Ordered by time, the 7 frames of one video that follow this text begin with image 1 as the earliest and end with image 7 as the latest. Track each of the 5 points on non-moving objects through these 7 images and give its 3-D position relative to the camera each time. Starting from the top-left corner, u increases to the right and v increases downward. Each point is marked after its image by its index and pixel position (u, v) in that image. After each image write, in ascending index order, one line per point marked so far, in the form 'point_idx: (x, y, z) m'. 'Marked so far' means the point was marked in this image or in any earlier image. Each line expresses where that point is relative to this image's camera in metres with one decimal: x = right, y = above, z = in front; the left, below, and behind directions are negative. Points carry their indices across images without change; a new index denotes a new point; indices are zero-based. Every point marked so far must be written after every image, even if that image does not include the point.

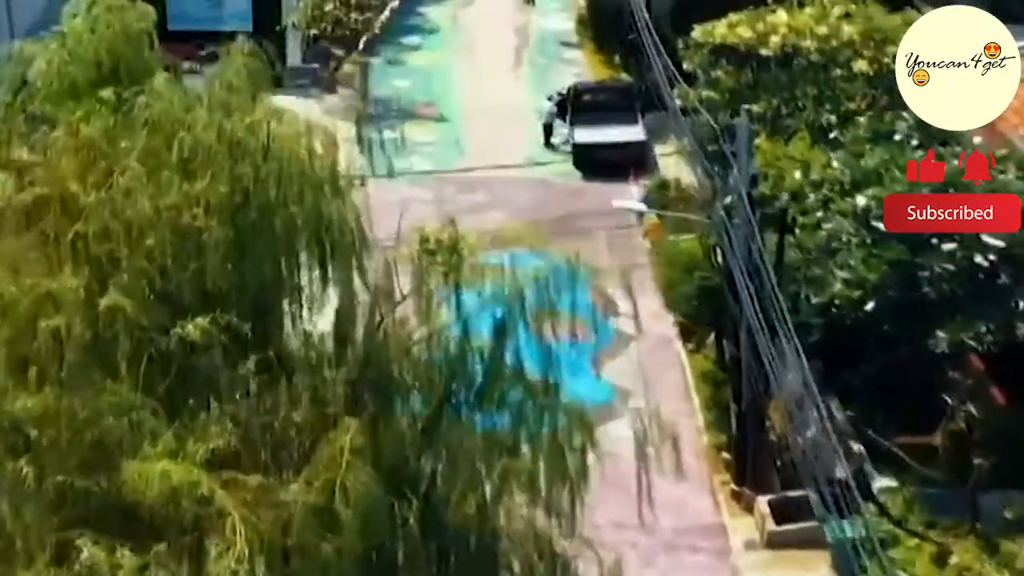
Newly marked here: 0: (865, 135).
0: (+3.2, +1.4, +15.1) m
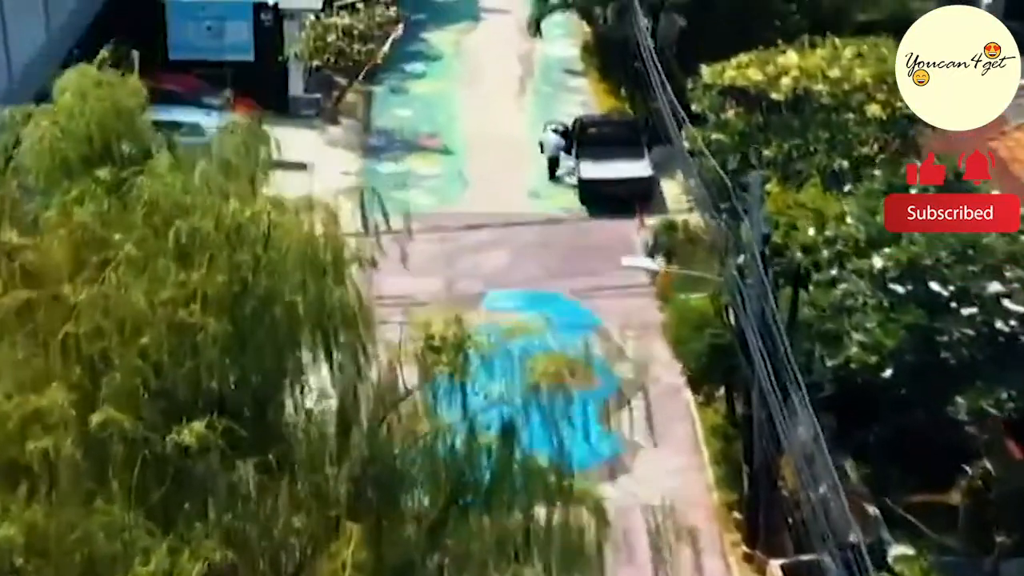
0: (+3.3, +0.9, +14.7) m
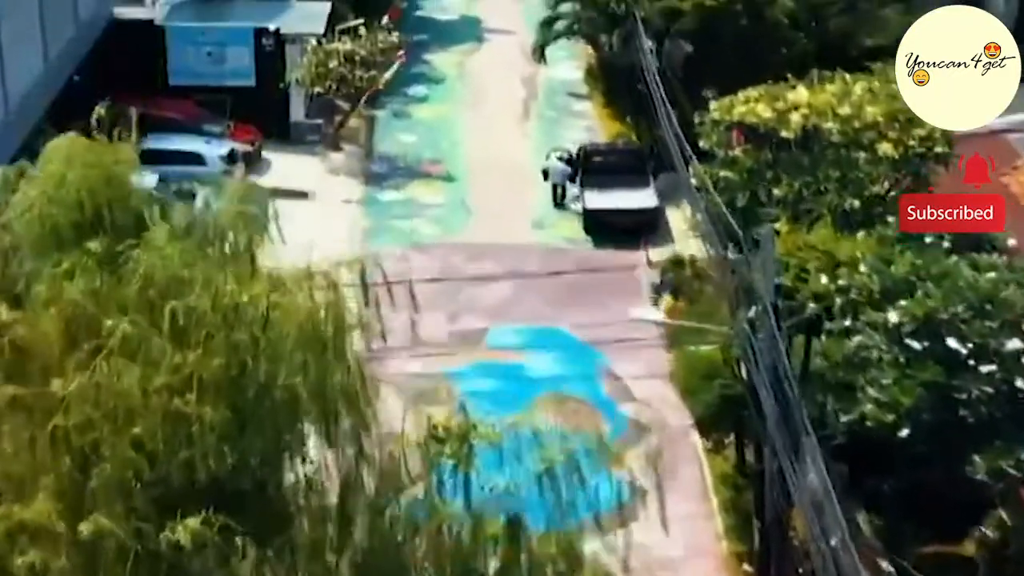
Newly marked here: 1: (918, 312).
0: (+3.3, +0.5, +14.4) m
1: (+3.2, -0.2, +12.8) m
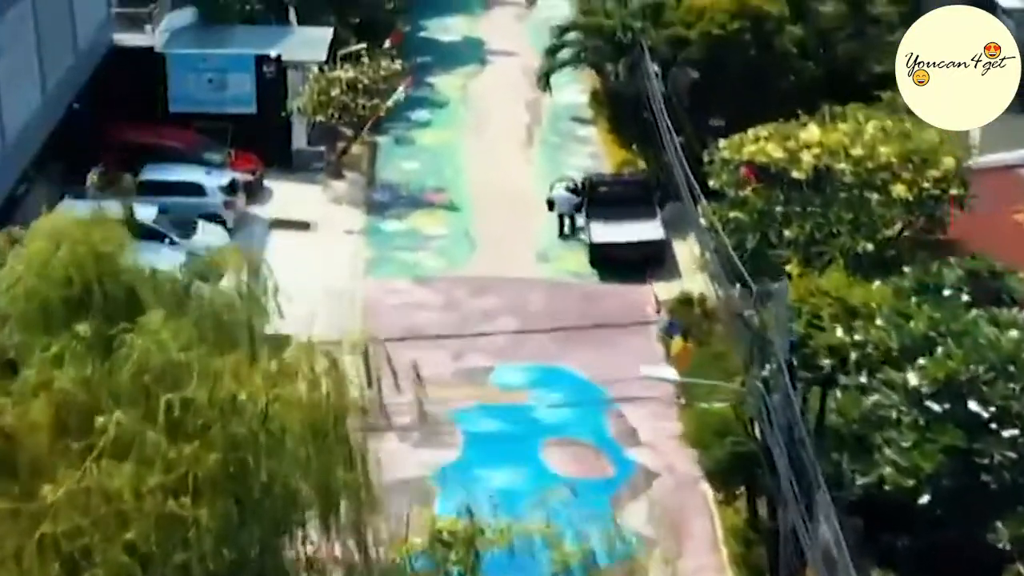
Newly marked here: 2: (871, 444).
0: (+3.4, 0.0, +14.1) m
1: (+3.2, -0.7, +12.4) m
2: (+2.8, -1.2, +12.7) m
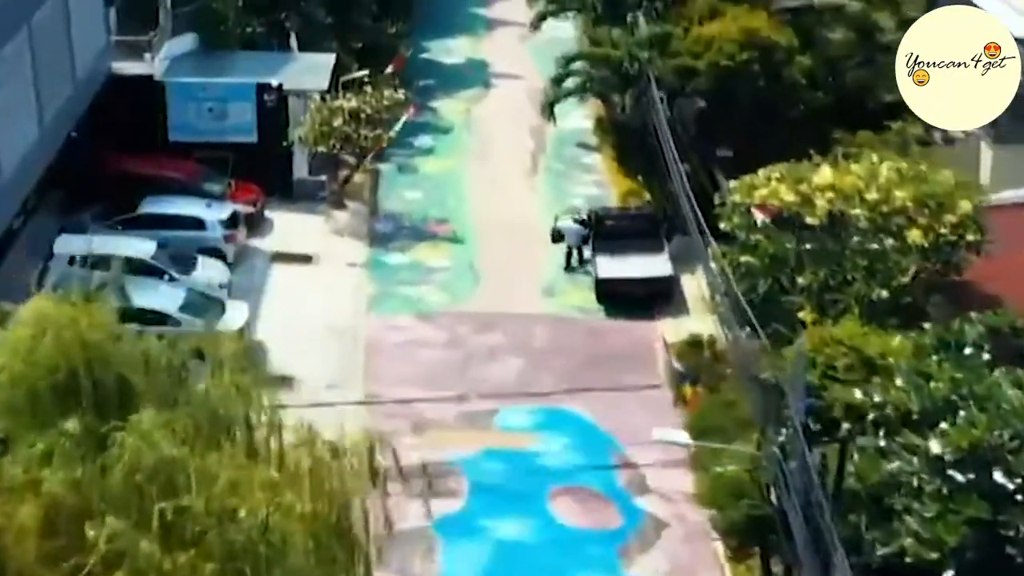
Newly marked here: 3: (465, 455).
0: (+3.4, -0.5, +13.7) m
1: (+3.3, -1.1, +12.0) m
2: (+2.8, -1.7, +12.3) m
3: (-0.5, -1.9, +18.7) m
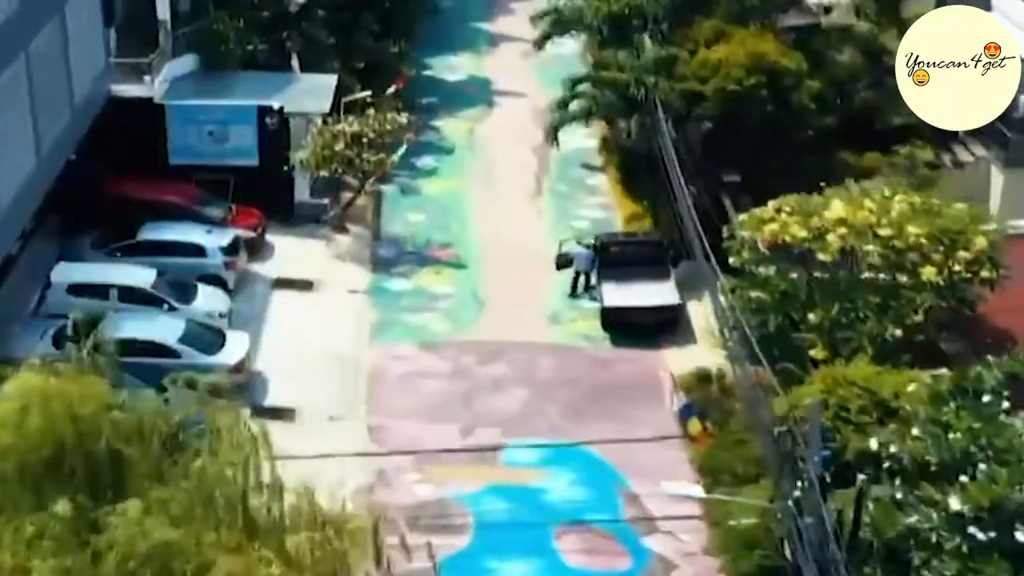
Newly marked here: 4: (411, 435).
0: (+3.5, -0.8, +13.3) m
1: (+3.3, -1.5, +11.7) m
2: (+2.9, -2.0, +12.0) m
3: (-0.5, -2.3, +18.4) m
4: (-1.2, -1.8, +19.7) m
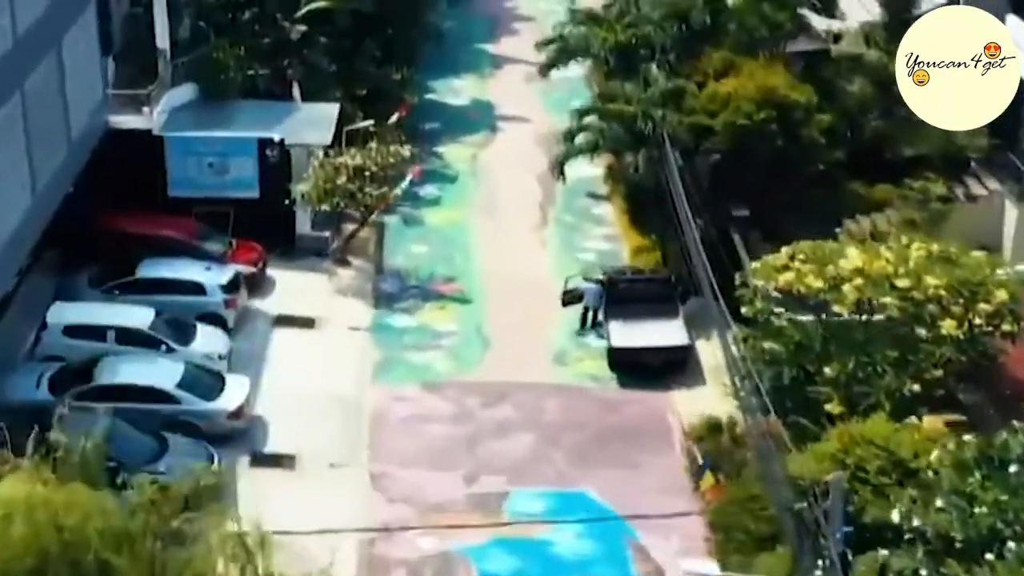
0: (+3.6, -1.3, +12.9) m
1: (+3.4, -2.0, +11.2) m
2: (+2.9, -2.5, +11.5) m
3: (-0.4, -2.8, +17.9) m
4: (-1.1, -2.3, +19.3) m
